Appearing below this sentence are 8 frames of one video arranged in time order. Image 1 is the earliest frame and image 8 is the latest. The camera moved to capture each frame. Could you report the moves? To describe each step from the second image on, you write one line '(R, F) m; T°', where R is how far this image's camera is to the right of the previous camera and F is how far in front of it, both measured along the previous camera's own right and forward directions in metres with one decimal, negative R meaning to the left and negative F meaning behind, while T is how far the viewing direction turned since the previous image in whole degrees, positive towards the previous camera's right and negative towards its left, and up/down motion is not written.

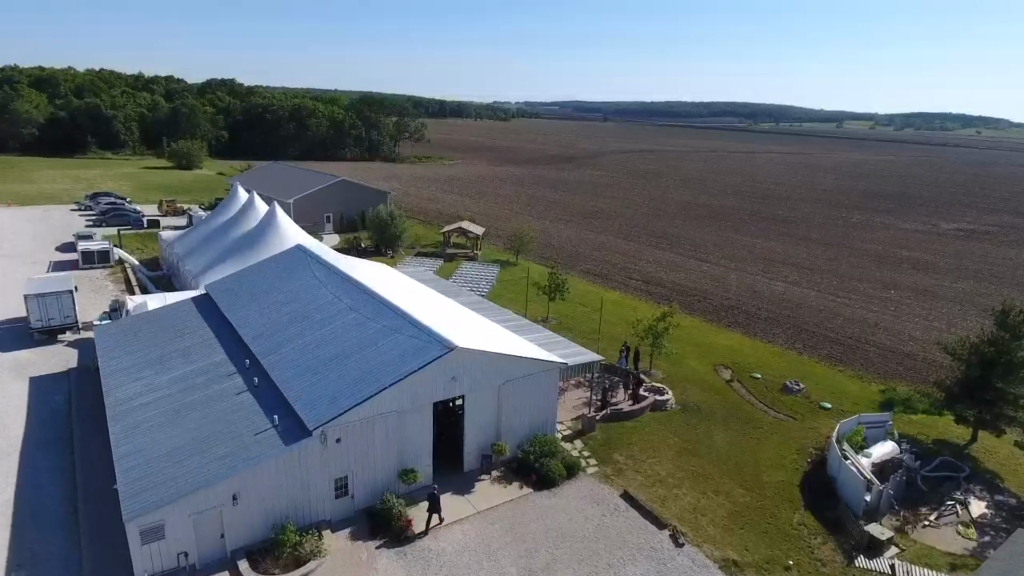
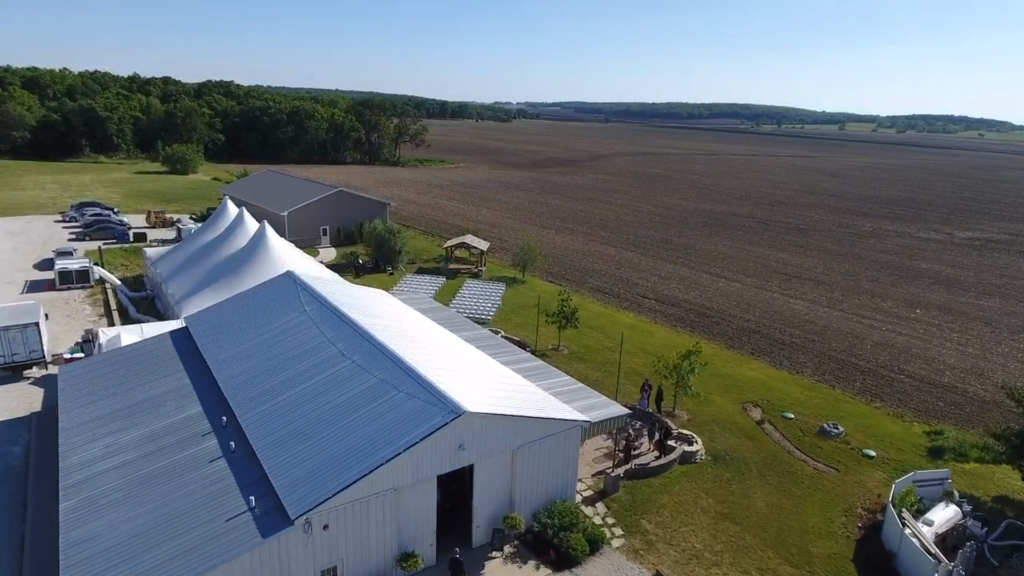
(-0.3, +1.7) m; 0°
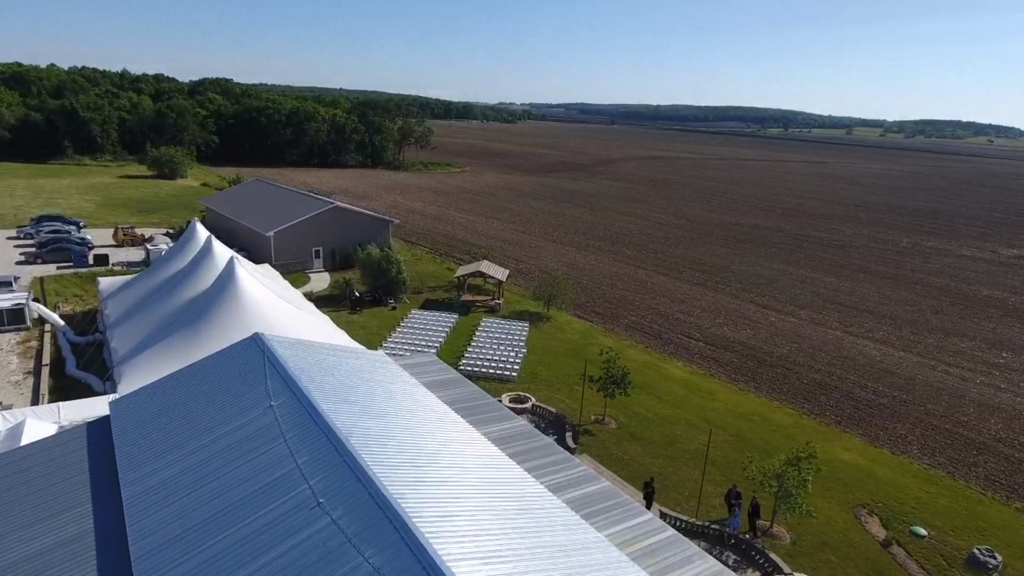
(-0.9, +4.6) m; 0°
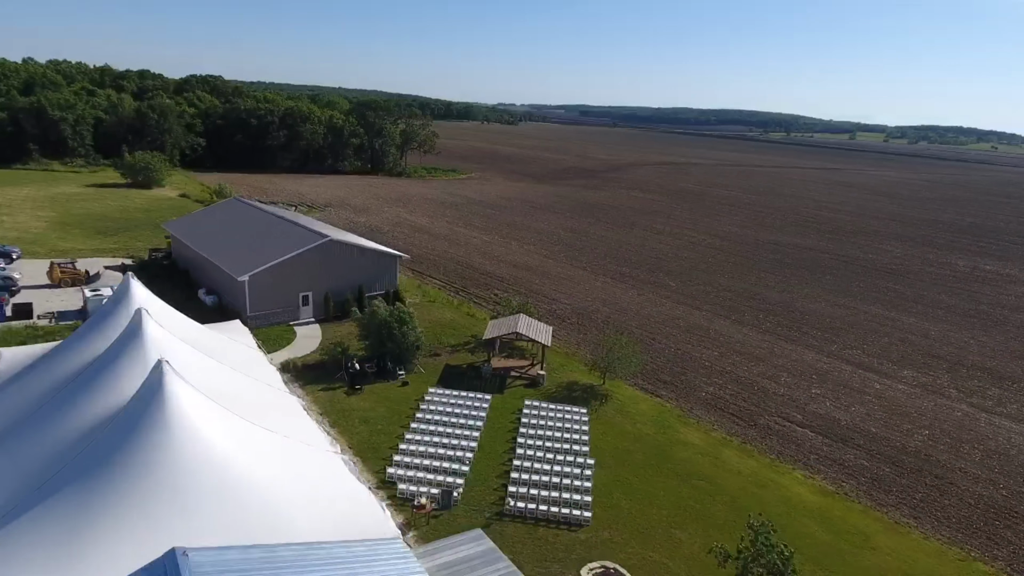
(-1.6, +6.2) m; 0°
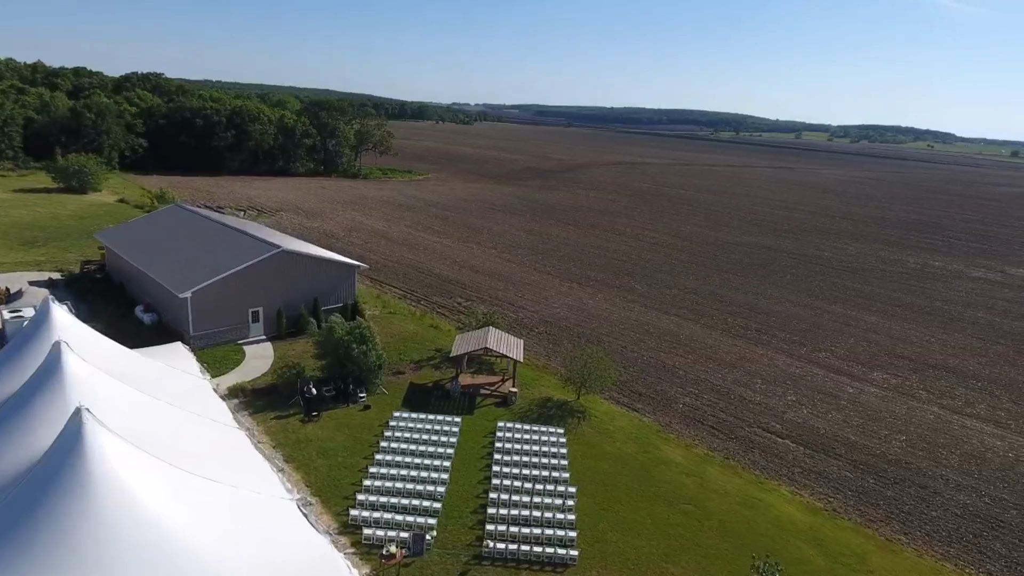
(-0.3, +1.2) m; +4°
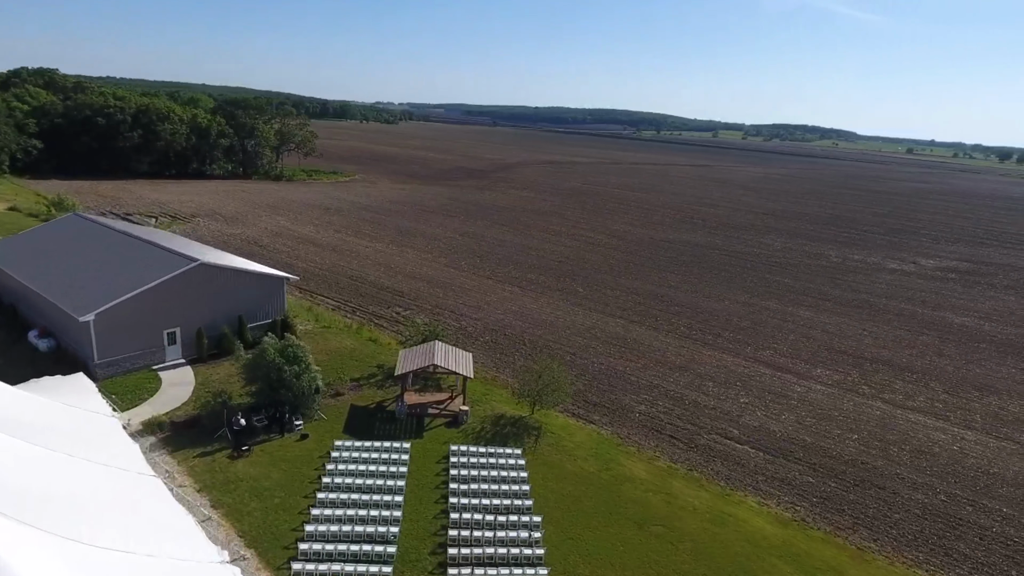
(-0.5, +1.3) m; +6°
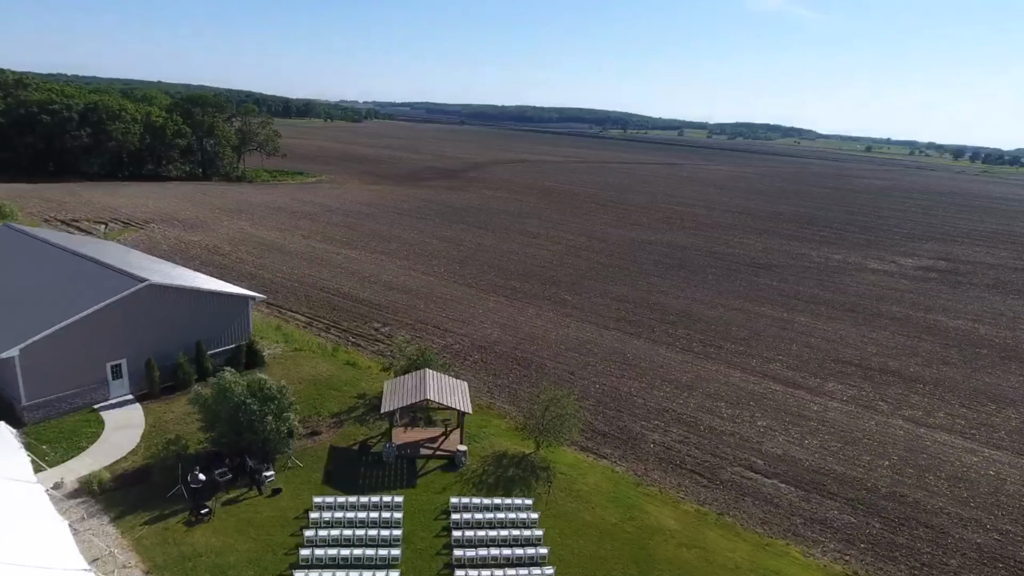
(-0.8, +2.3) m; +3°
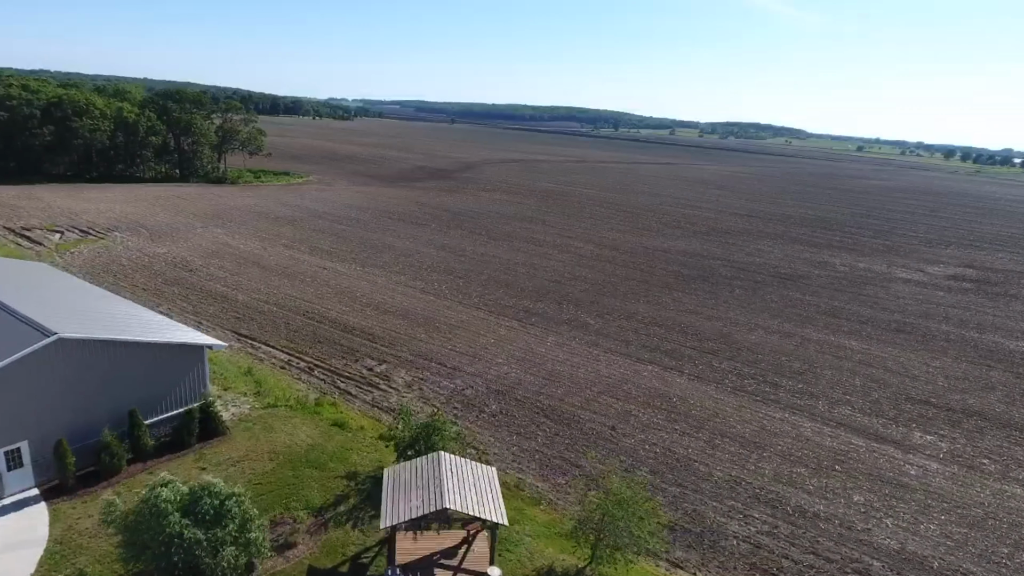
(-1.0, +4.4) m; +1°
